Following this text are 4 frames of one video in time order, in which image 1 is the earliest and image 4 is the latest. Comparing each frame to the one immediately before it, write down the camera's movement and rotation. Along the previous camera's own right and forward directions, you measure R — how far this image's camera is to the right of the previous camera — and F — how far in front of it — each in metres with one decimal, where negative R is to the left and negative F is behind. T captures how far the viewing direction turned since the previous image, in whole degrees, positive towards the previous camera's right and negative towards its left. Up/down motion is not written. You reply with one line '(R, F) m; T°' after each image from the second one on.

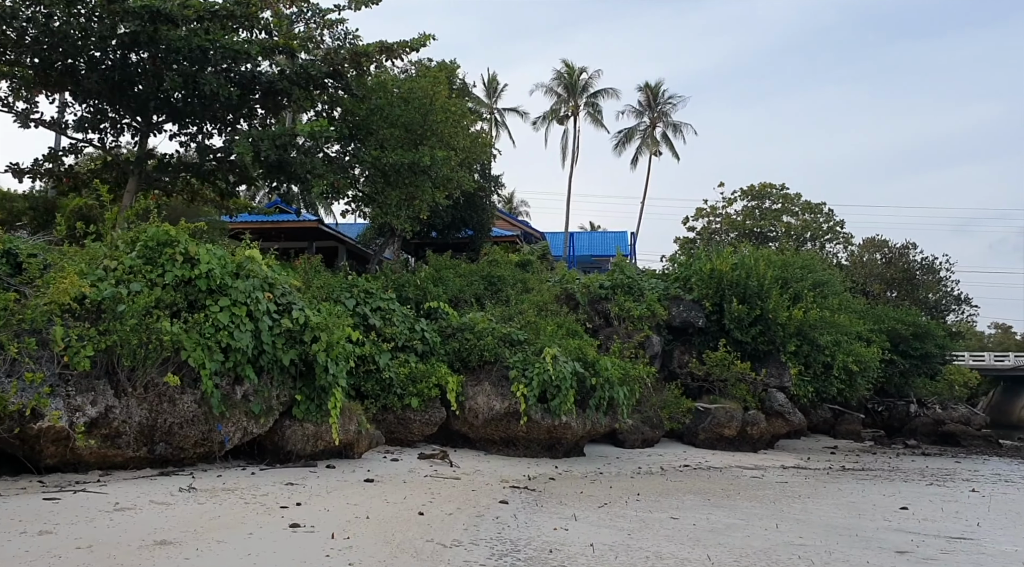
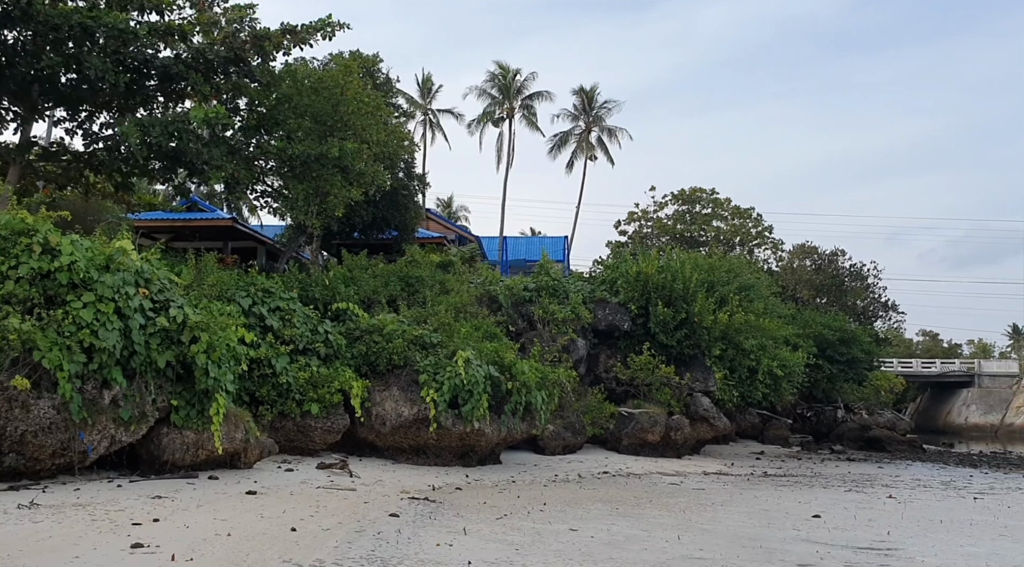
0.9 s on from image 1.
(+0.6, +0.6) m; +4°
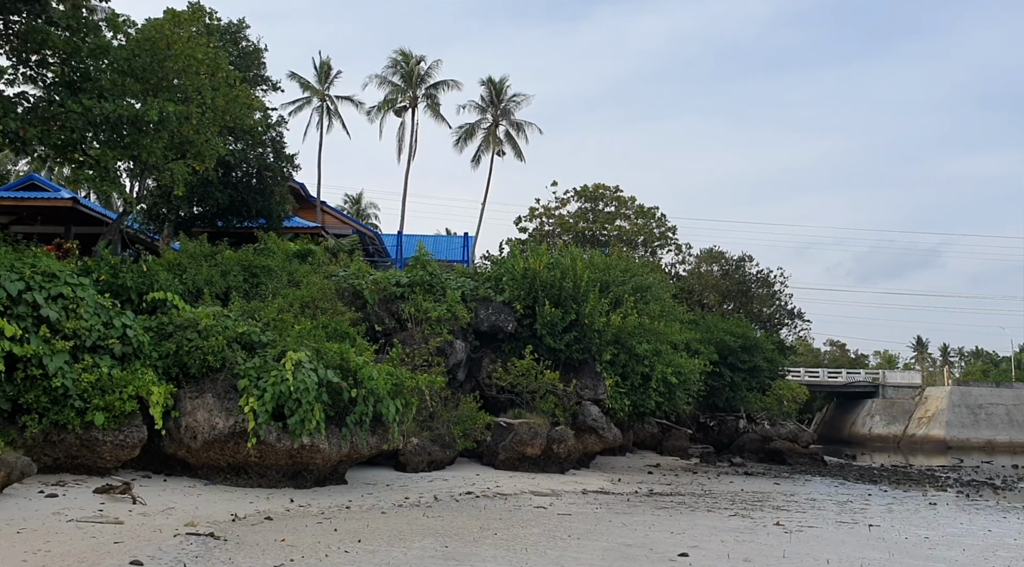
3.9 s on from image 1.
(+1.2, +1.9) m; +5°
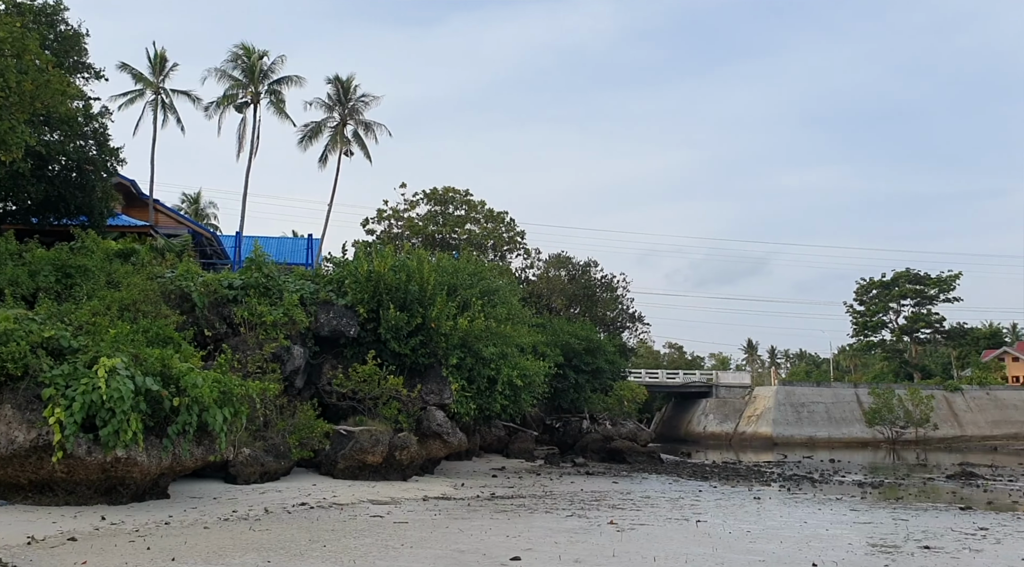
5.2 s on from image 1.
(+0.2, +0.1) m; +10°
